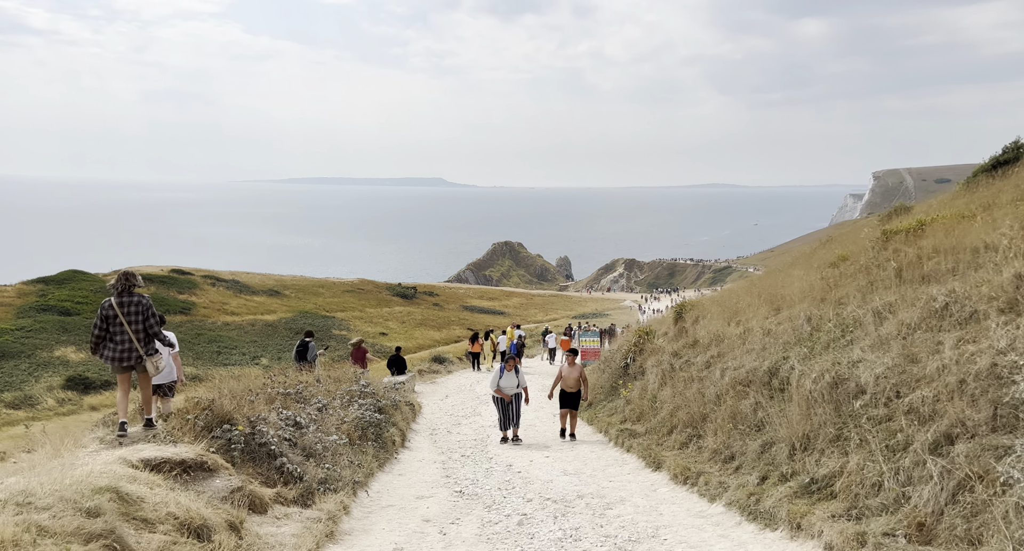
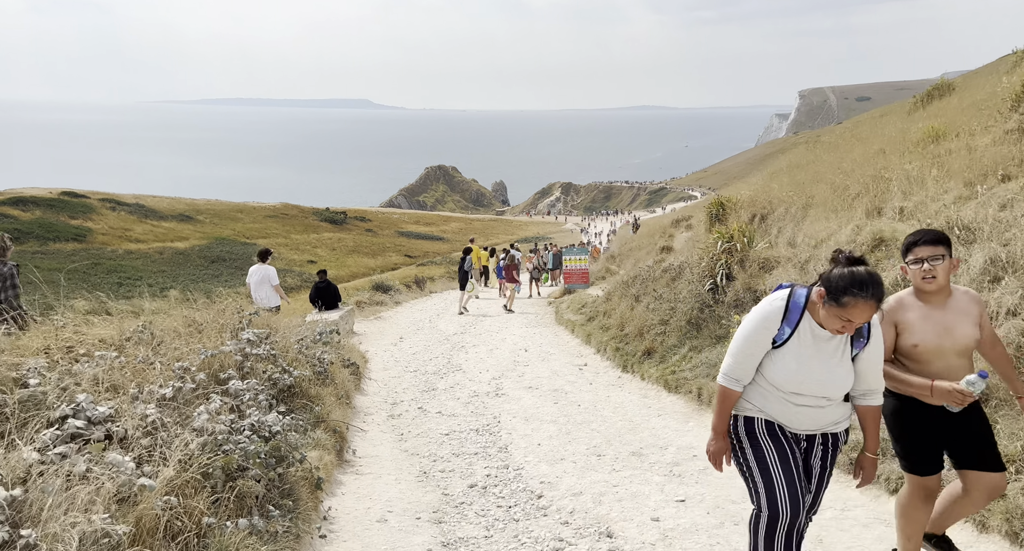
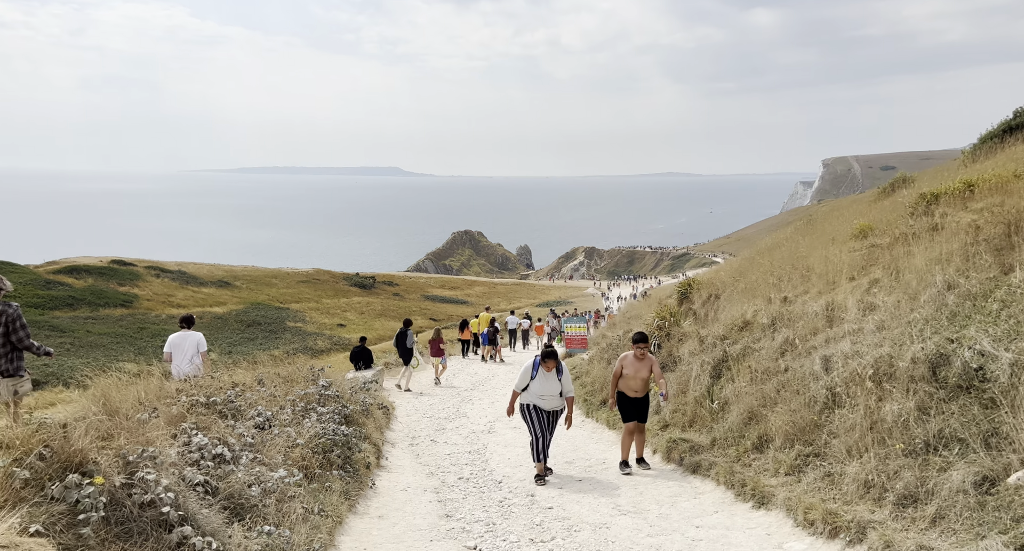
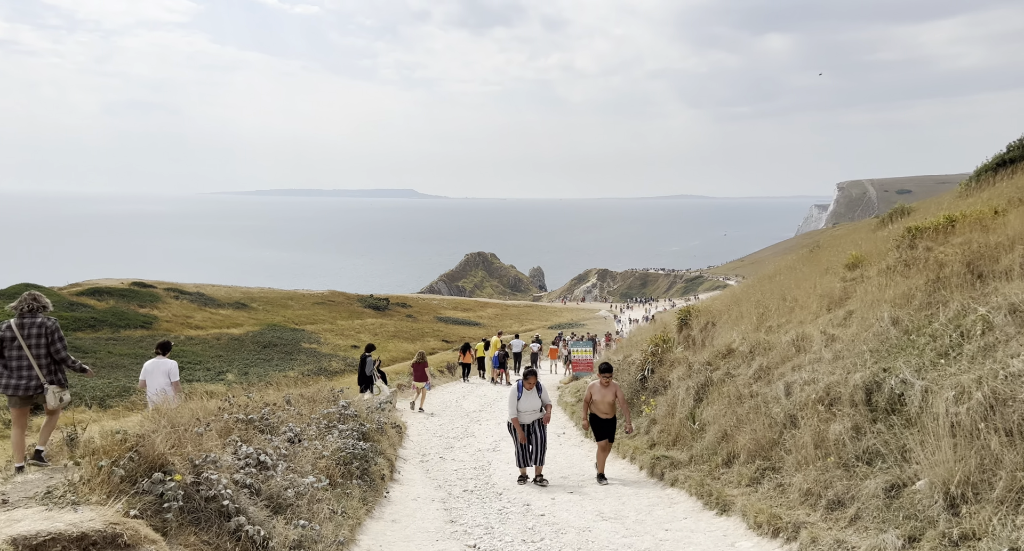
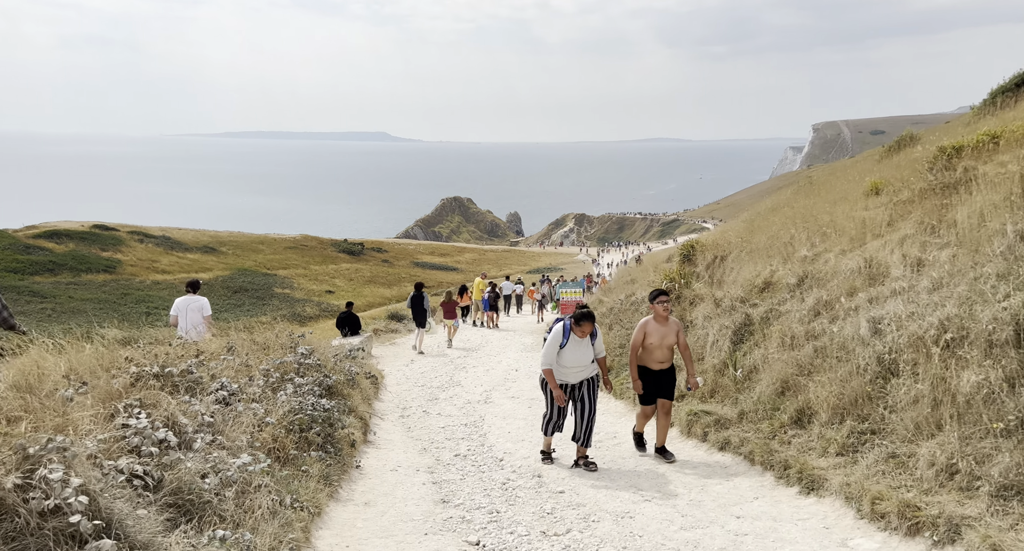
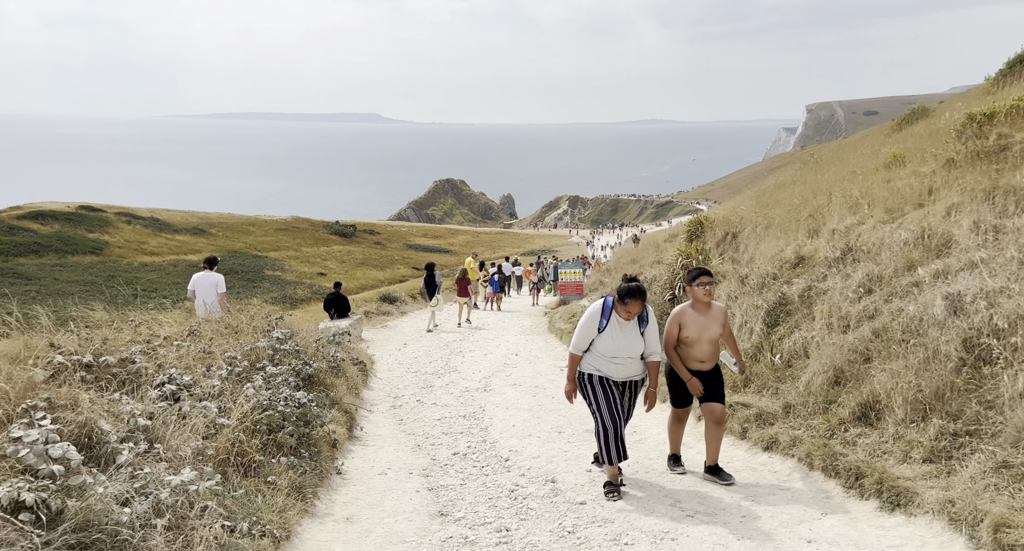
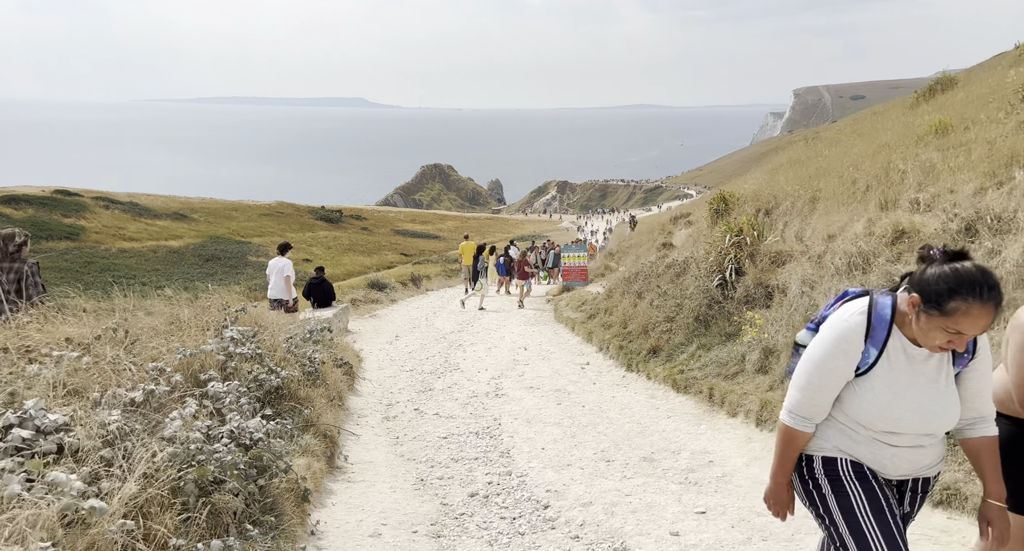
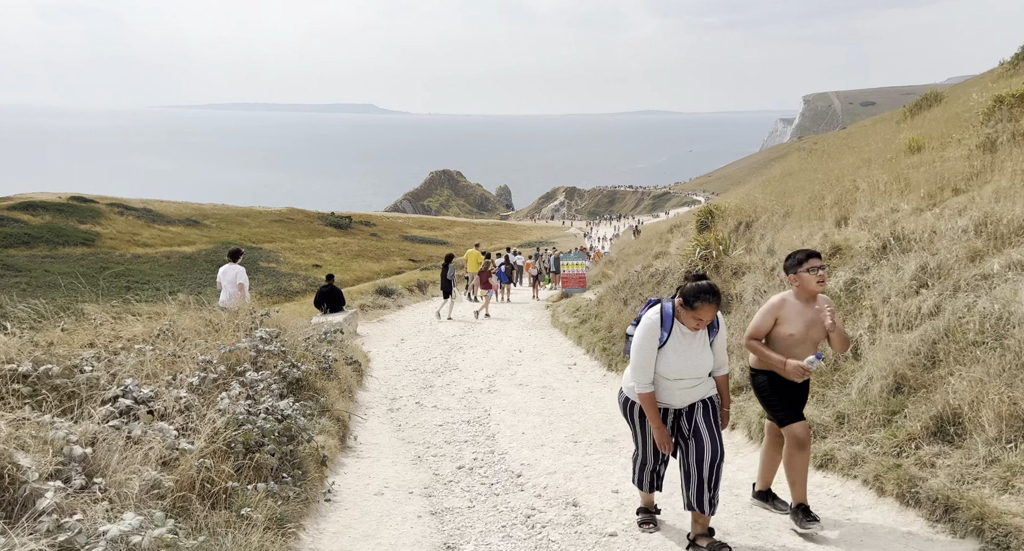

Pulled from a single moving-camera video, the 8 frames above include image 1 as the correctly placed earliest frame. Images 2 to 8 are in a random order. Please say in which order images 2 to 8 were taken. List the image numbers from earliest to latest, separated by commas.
4, 3, 5, 6, 8, 2, 7
